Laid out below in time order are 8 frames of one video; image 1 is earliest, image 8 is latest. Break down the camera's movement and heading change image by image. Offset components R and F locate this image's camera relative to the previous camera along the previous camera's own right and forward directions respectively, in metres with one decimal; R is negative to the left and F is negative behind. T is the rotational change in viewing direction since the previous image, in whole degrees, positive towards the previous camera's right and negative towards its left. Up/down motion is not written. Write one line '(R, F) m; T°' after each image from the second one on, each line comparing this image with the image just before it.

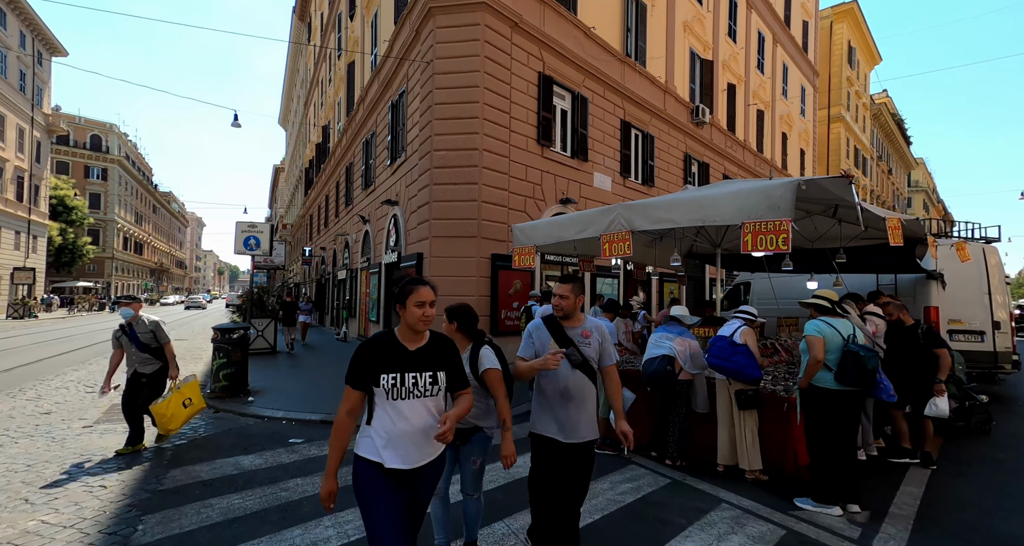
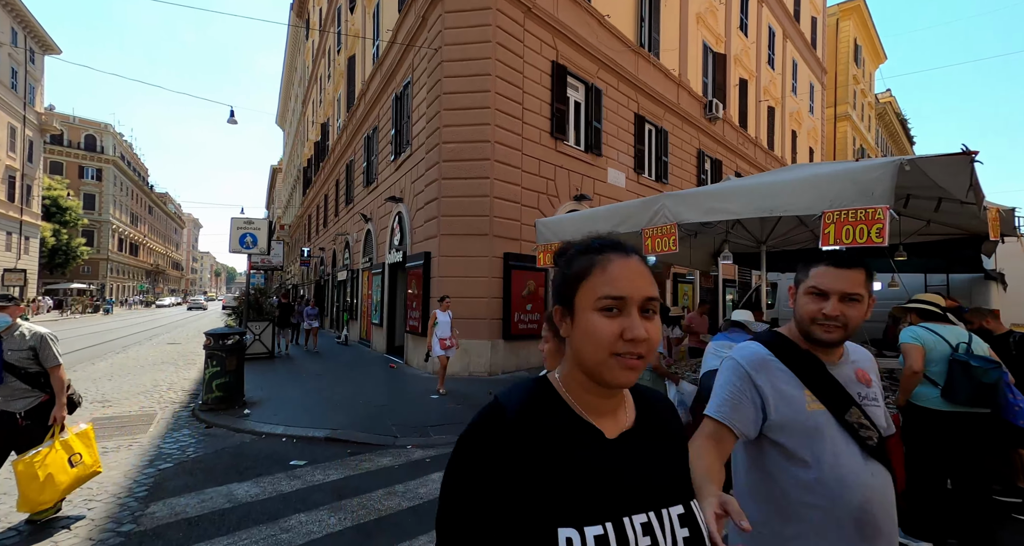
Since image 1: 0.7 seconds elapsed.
(-0.4, +0.6) m; 0°
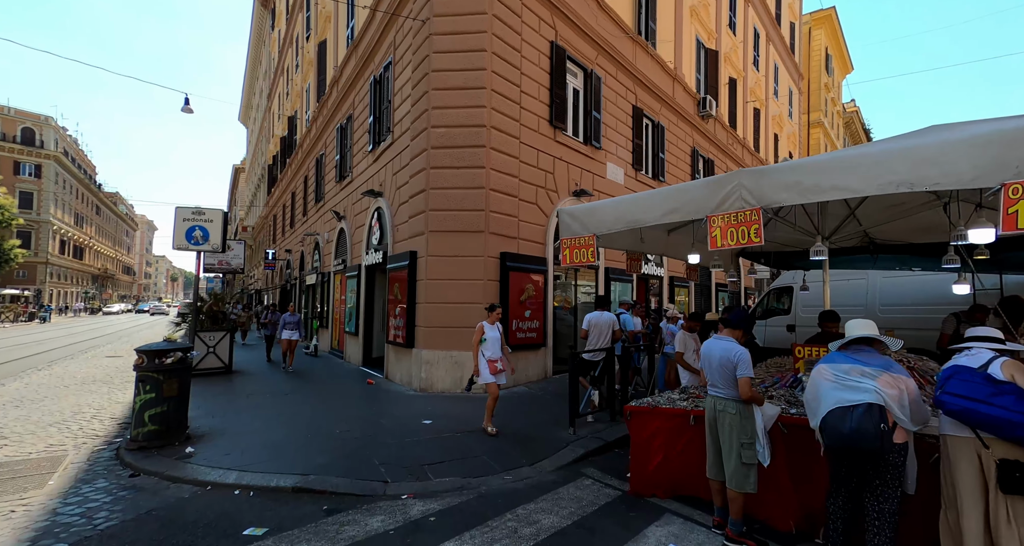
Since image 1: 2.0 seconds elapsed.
(-0.5, +1.2) m; +4°
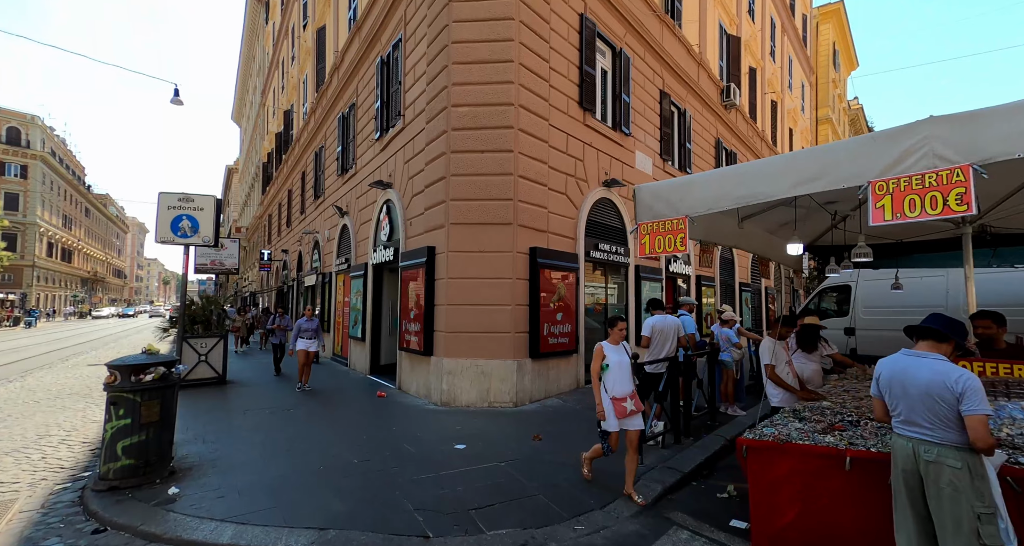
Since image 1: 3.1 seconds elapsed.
(-0.6, +1.0) m; +1°
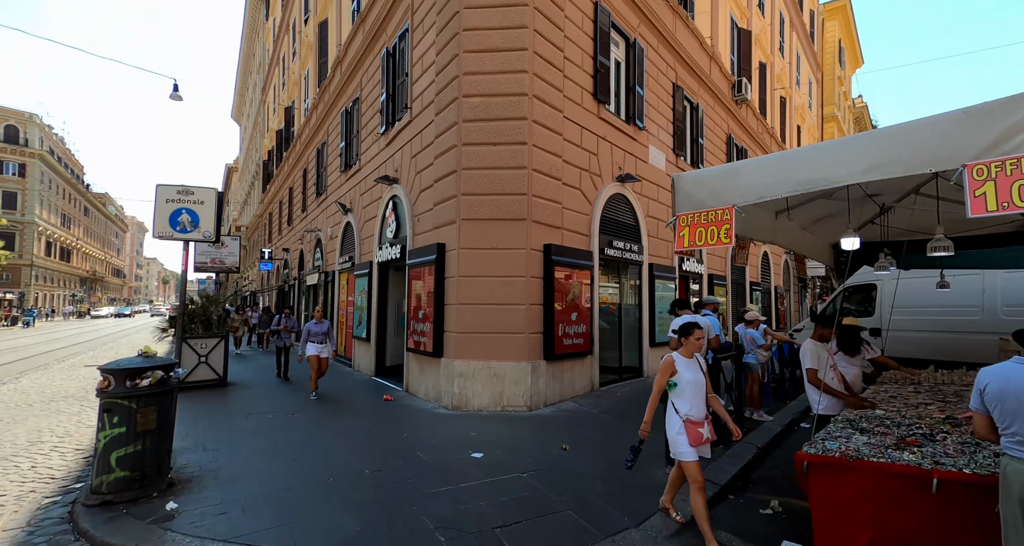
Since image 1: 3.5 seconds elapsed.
(-0.2, +0.3) m; 0°
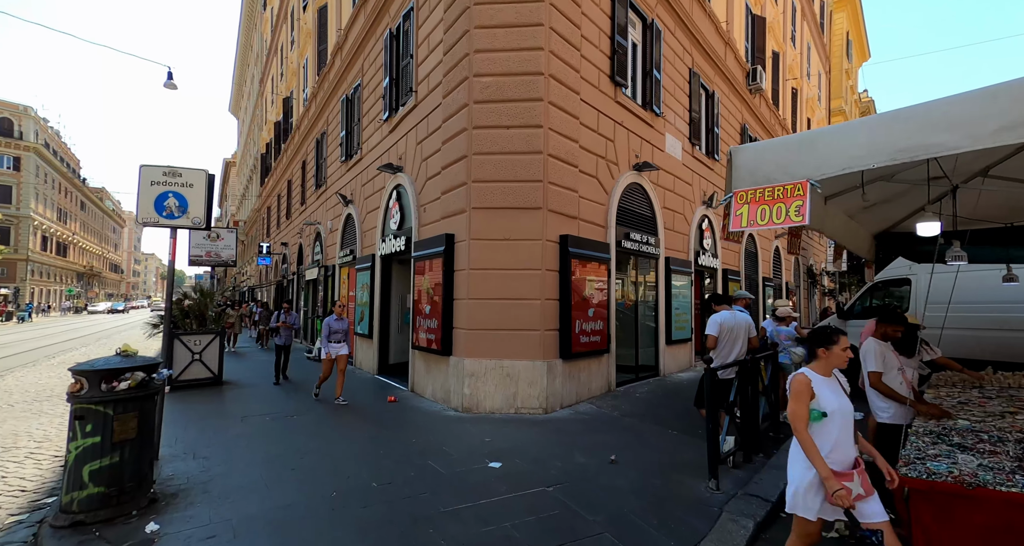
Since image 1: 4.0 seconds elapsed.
(-0.2, +0.5) m; 0°
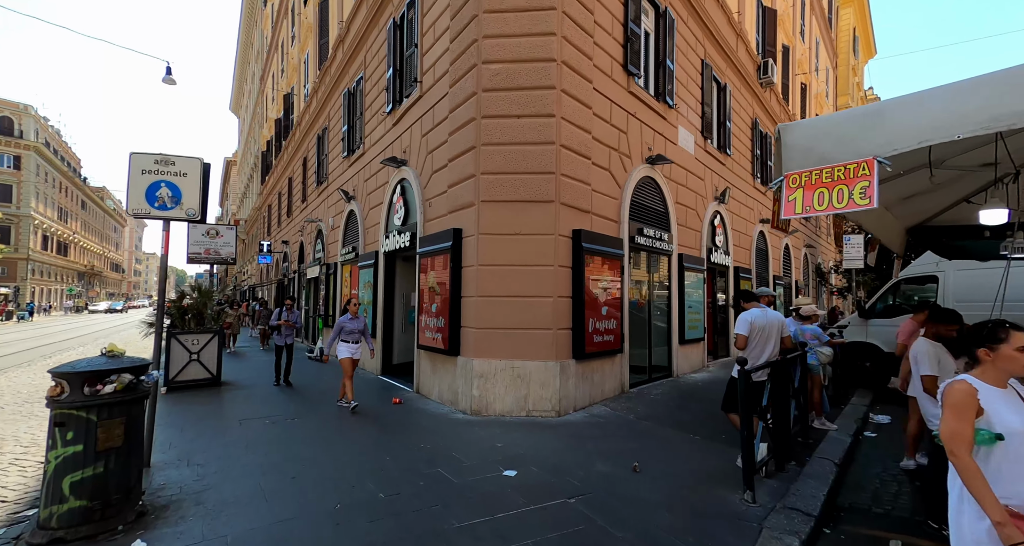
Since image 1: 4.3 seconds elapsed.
(-0.1, +0.3) m; 0°
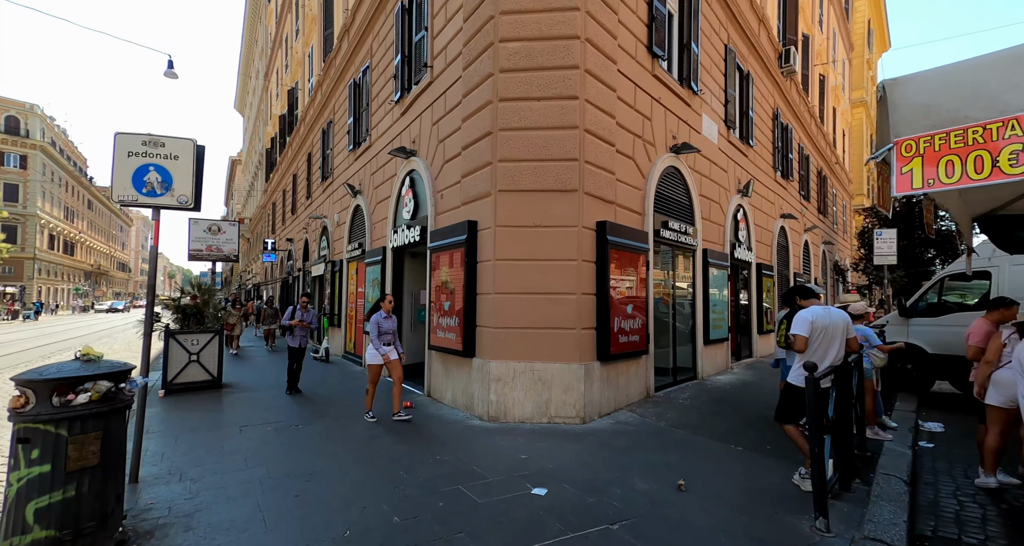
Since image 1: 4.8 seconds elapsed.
(-0.2, +0.5) m; -1°
